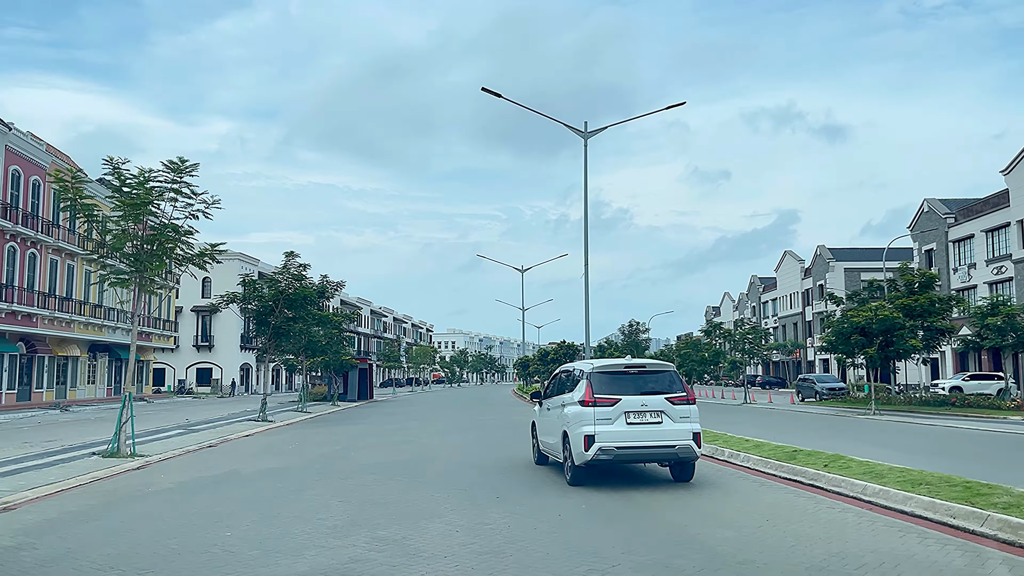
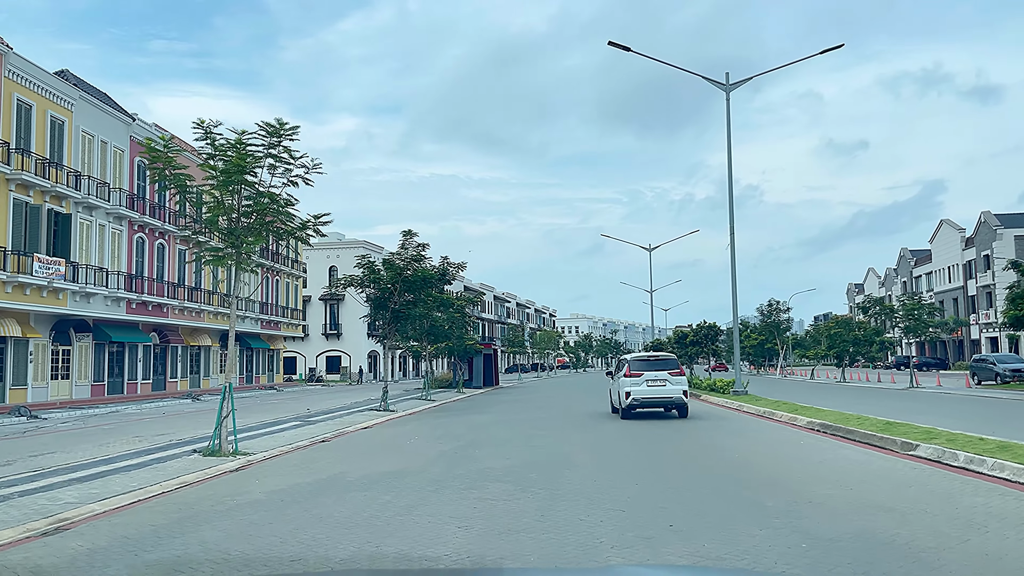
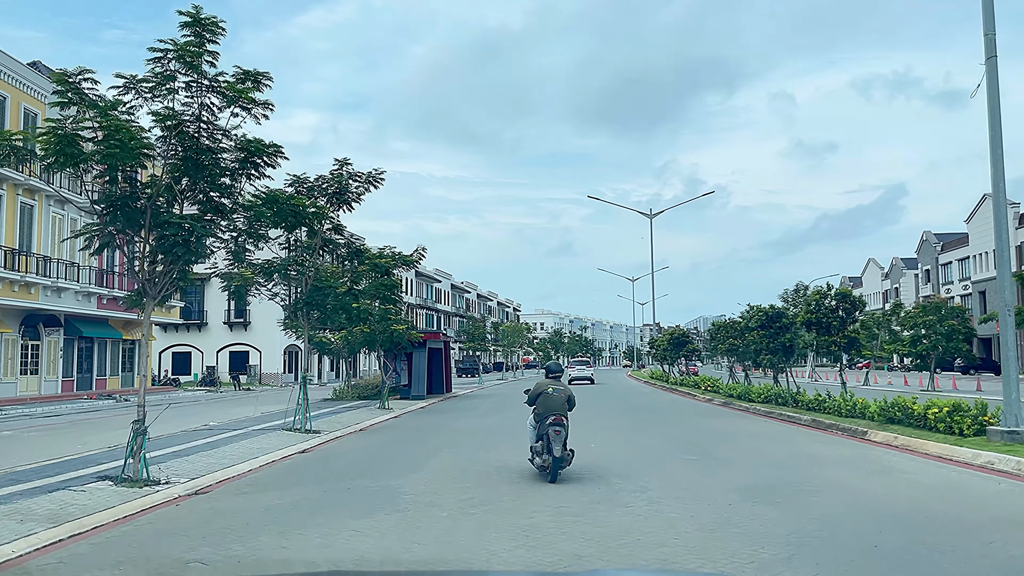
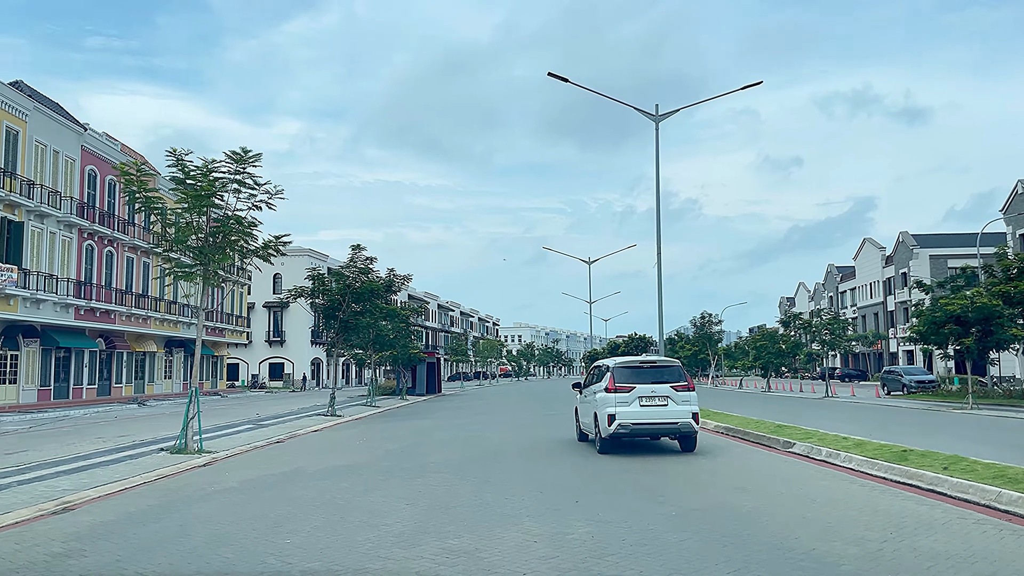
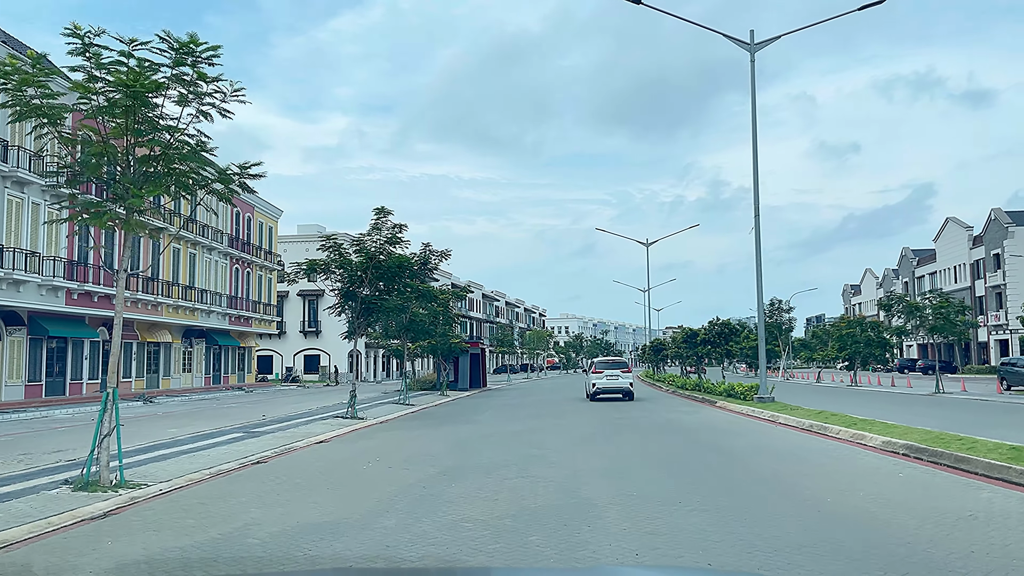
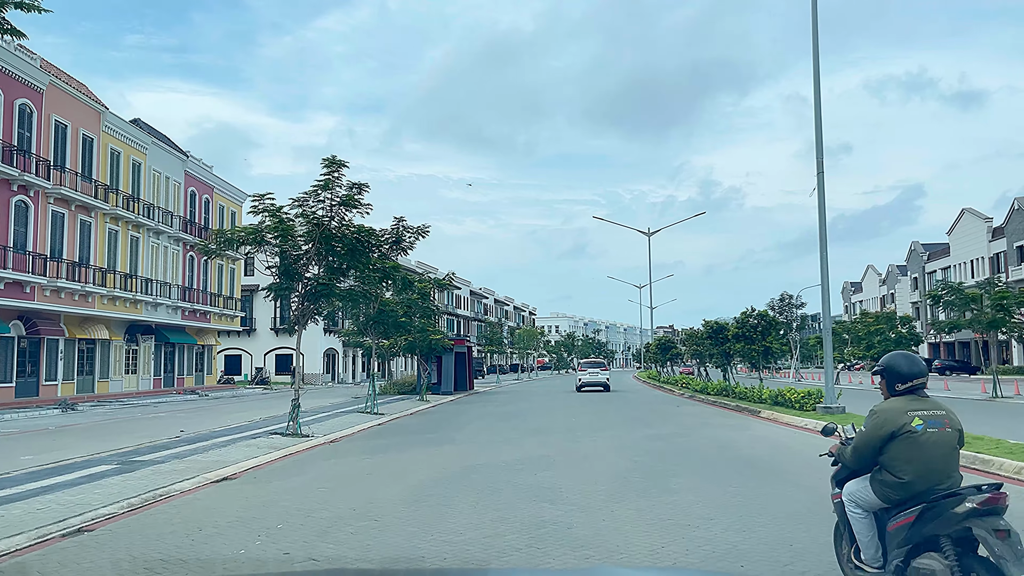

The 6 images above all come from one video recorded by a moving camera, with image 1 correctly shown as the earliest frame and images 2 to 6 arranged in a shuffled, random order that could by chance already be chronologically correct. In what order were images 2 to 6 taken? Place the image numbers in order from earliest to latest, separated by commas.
4, 2, 5, 6, 3
